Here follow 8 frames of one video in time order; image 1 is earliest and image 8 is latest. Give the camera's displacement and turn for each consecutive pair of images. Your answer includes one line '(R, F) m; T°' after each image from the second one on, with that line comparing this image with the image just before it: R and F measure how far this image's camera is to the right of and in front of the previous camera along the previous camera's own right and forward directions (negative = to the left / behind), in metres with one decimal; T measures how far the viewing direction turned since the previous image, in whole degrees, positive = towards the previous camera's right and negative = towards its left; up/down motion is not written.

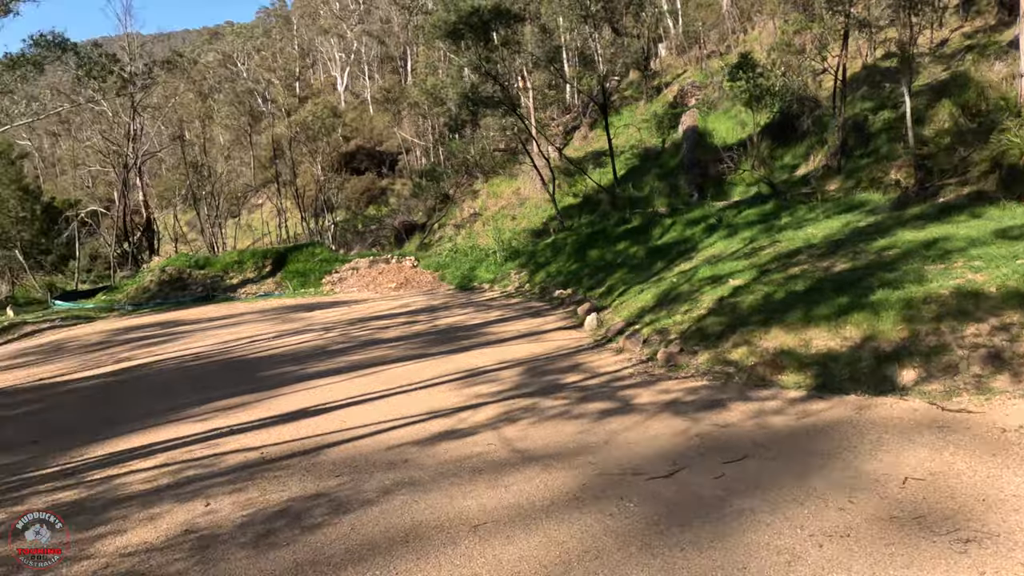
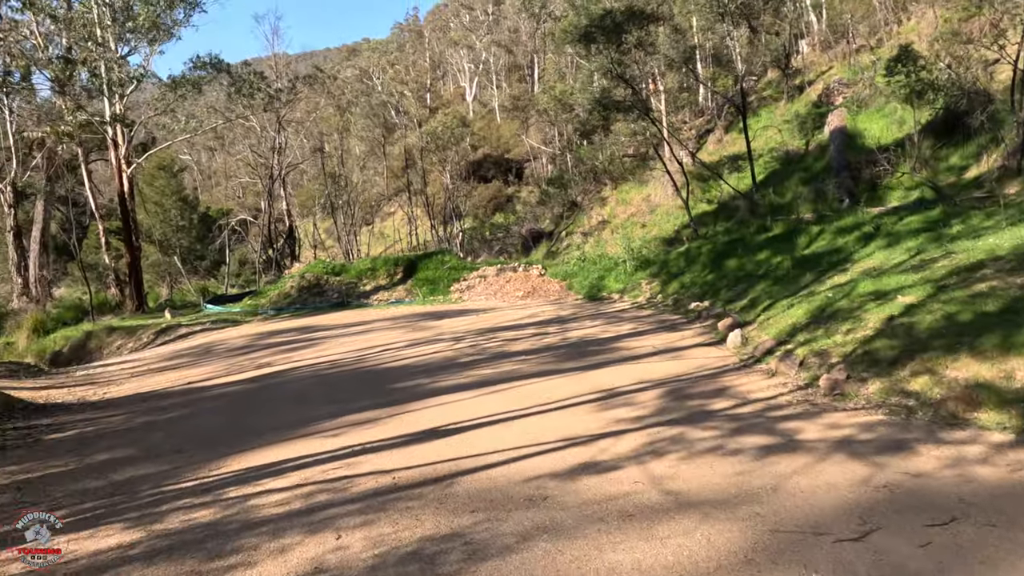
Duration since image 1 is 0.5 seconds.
(-0.2, +0.4) m; -9°
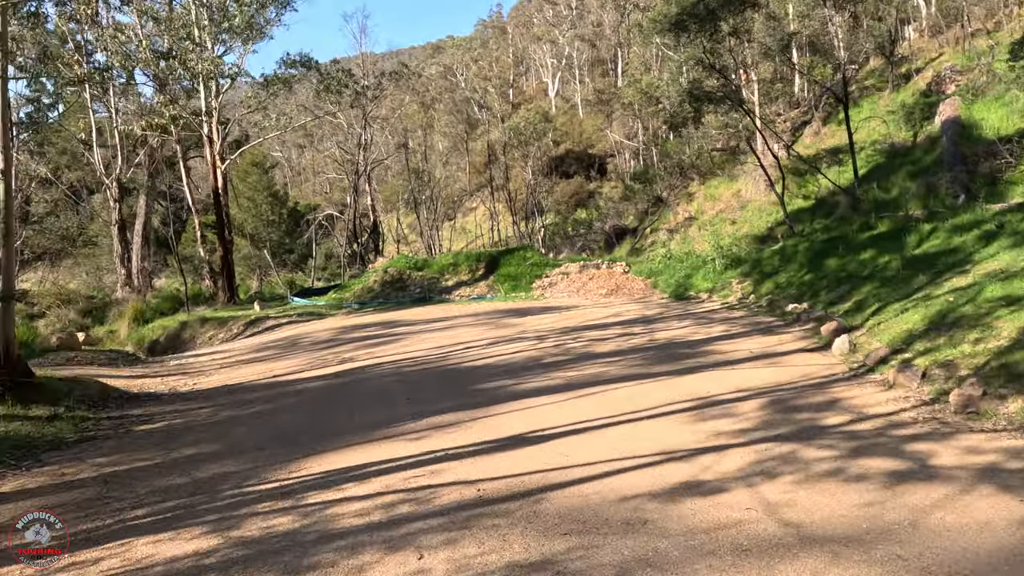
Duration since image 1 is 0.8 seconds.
(-0.1, +0.4) m; -6°
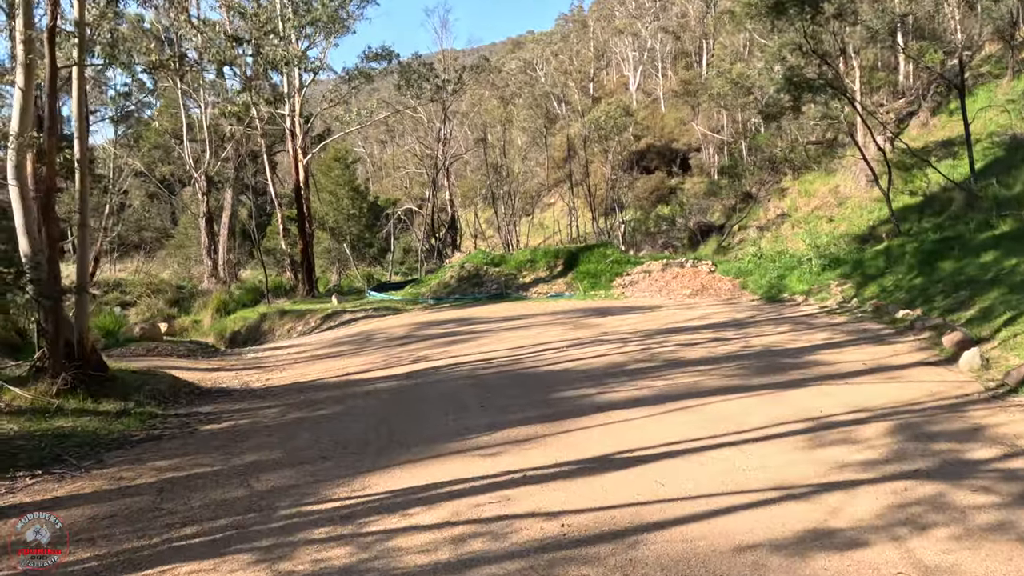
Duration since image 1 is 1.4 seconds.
(-0.1, +0.6) m; -6°
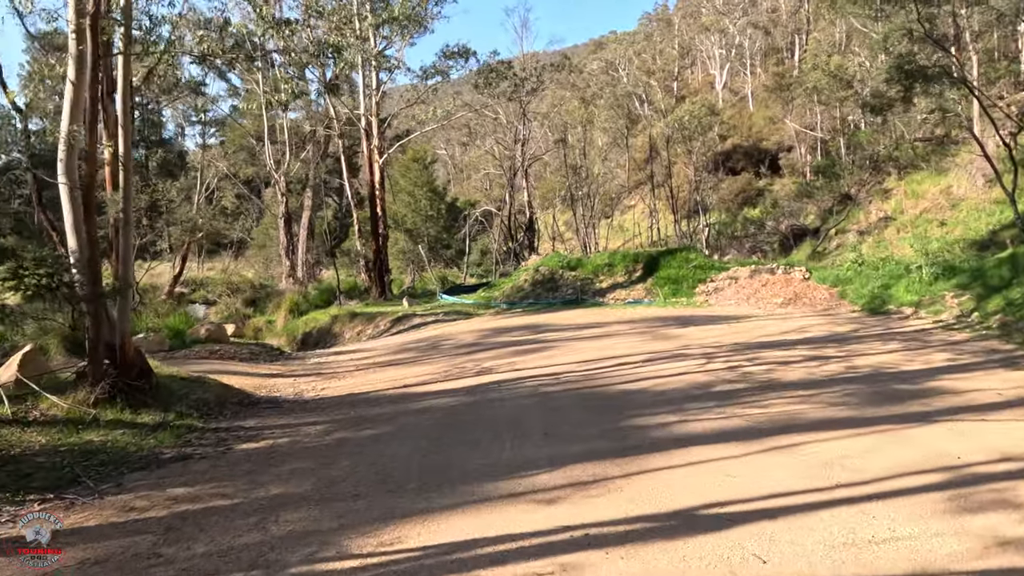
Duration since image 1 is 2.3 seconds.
(+0.1, +0.9) m; -6°
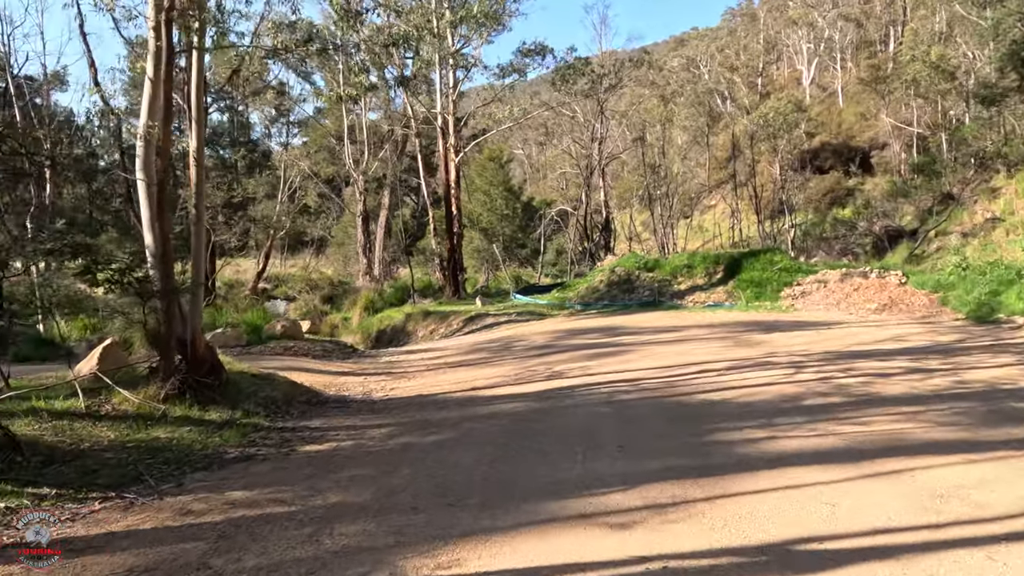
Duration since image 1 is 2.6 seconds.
(0.0, +0.4) m; -6°
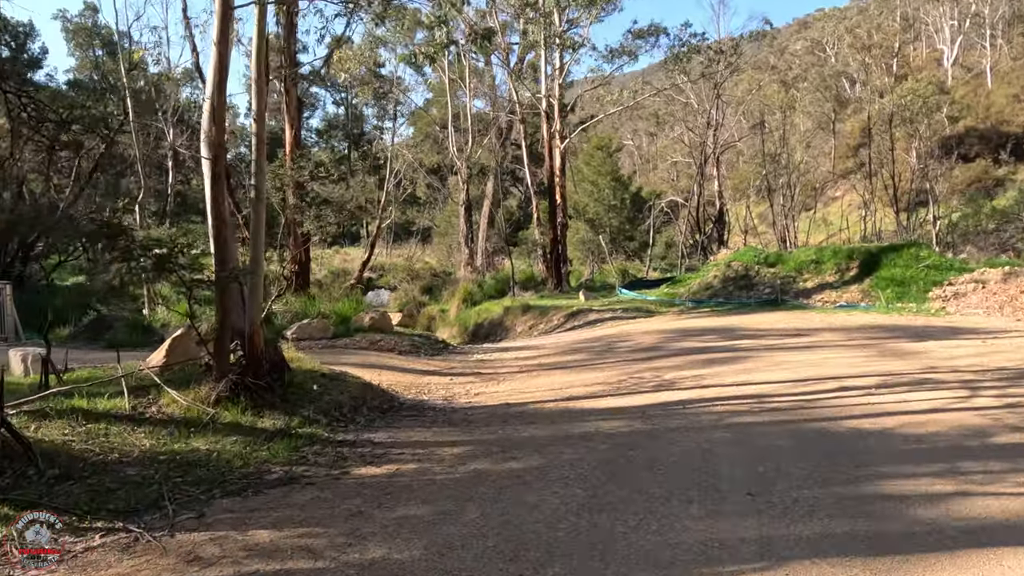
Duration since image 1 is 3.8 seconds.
(0.0, +1.2) m; -8°
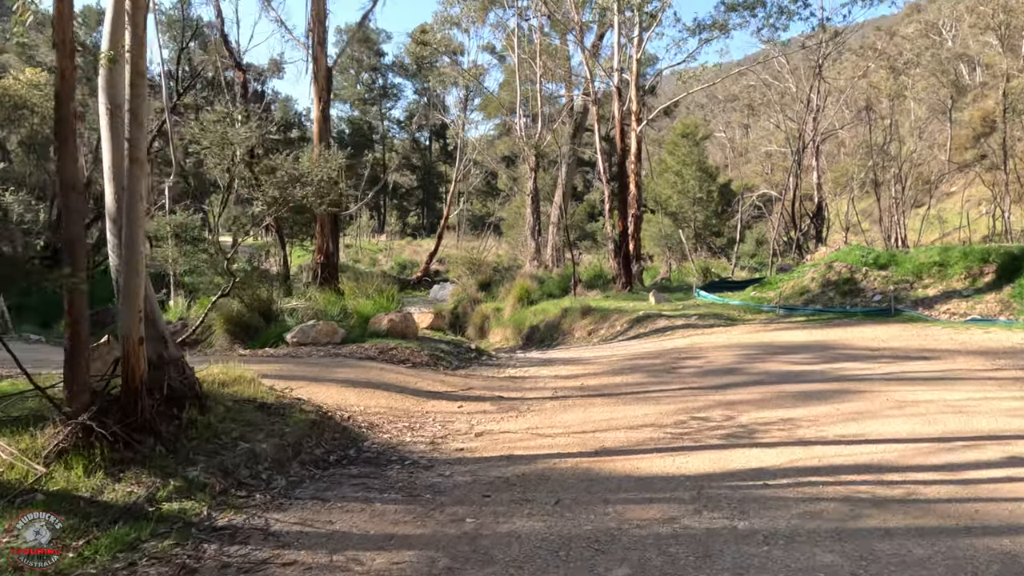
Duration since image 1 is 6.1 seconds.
(+0.6, +2.2) m; -7°
